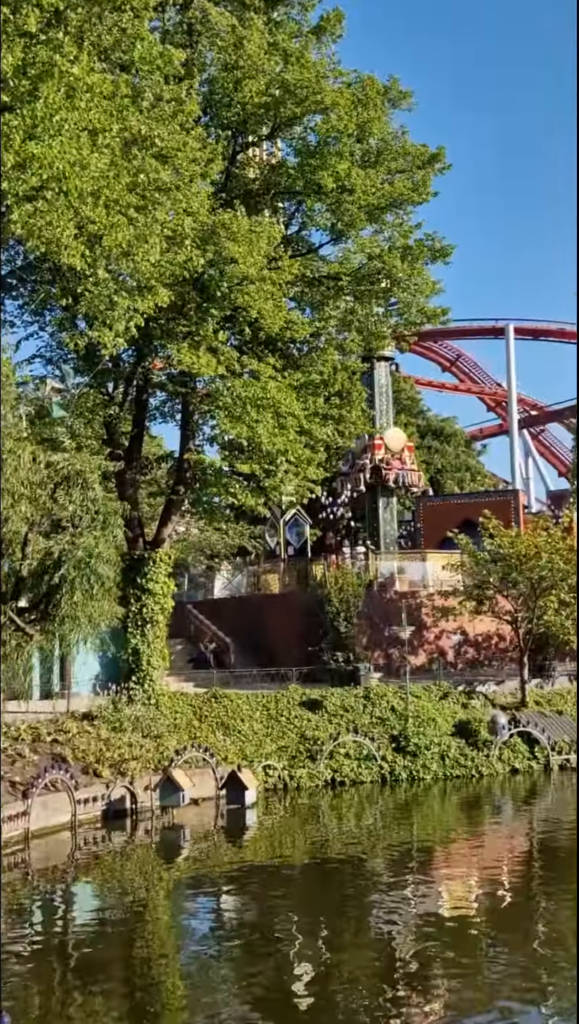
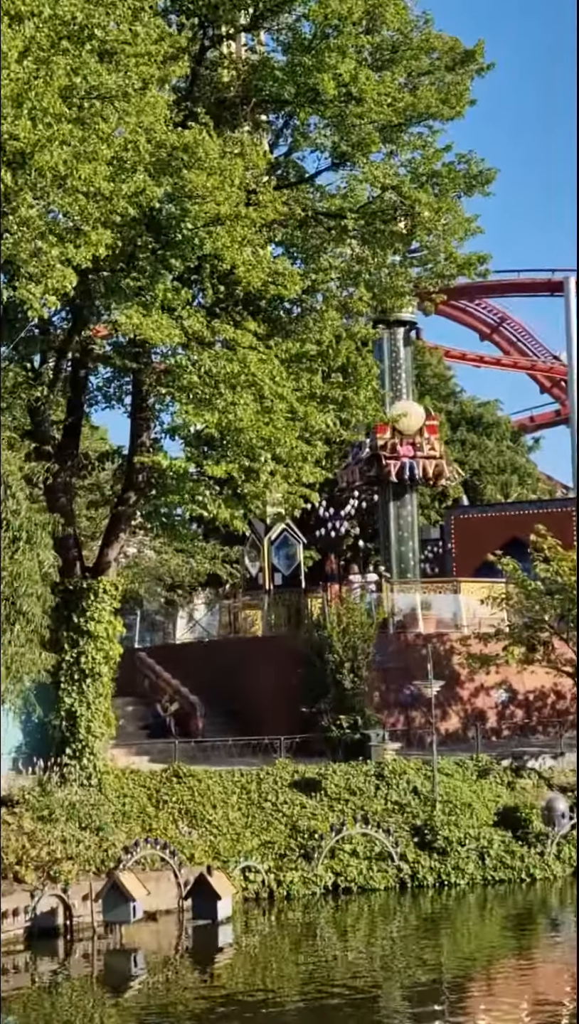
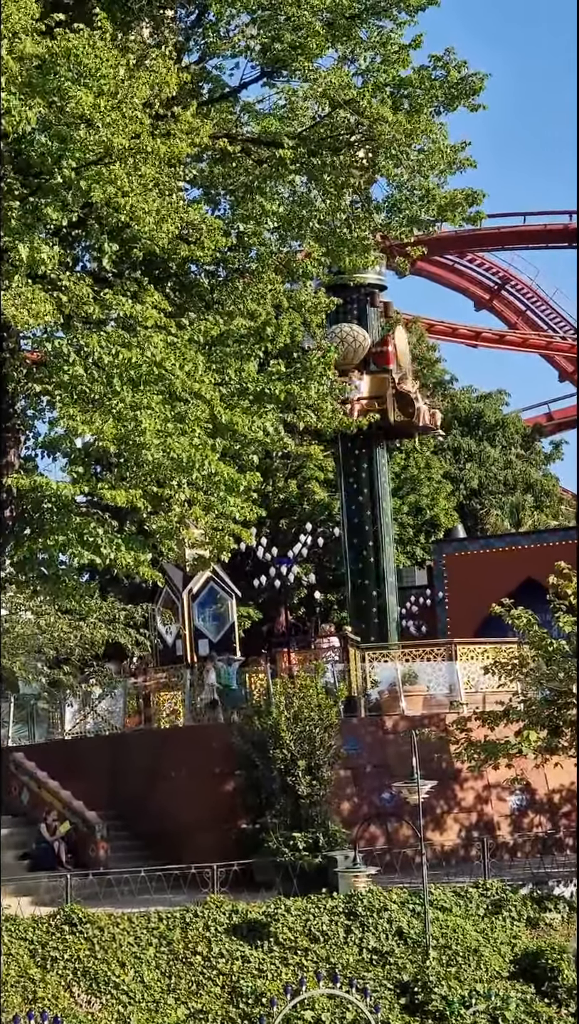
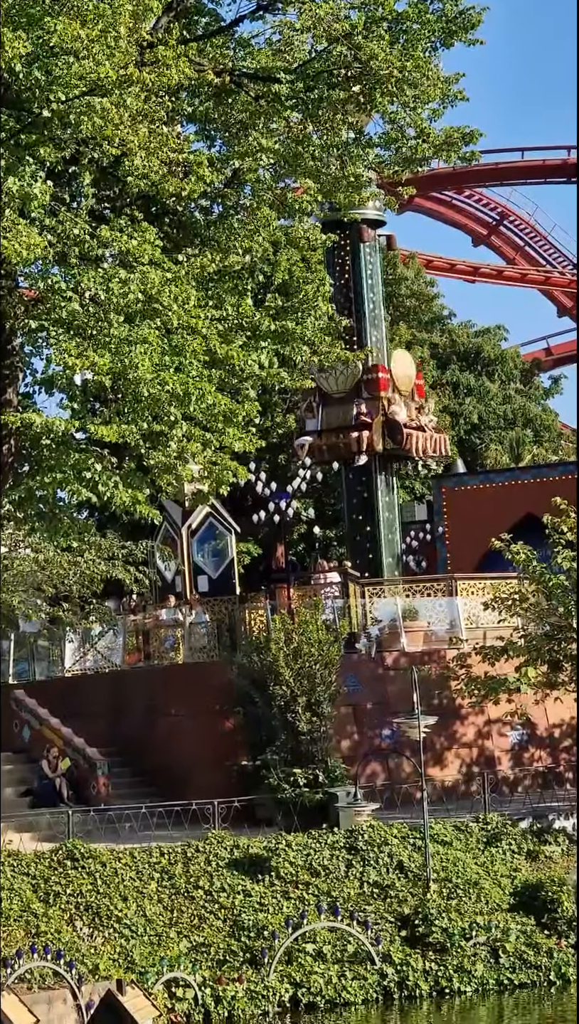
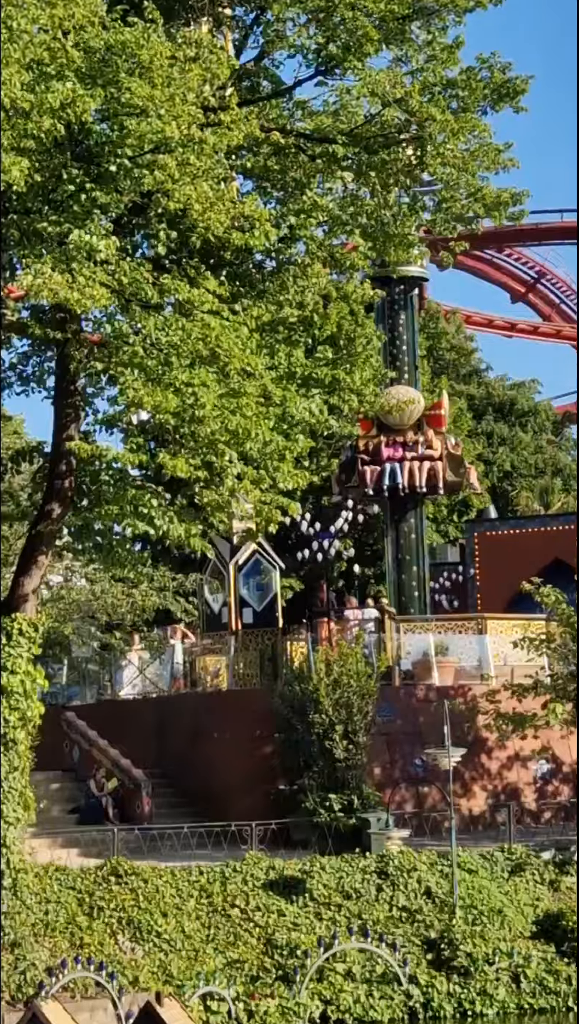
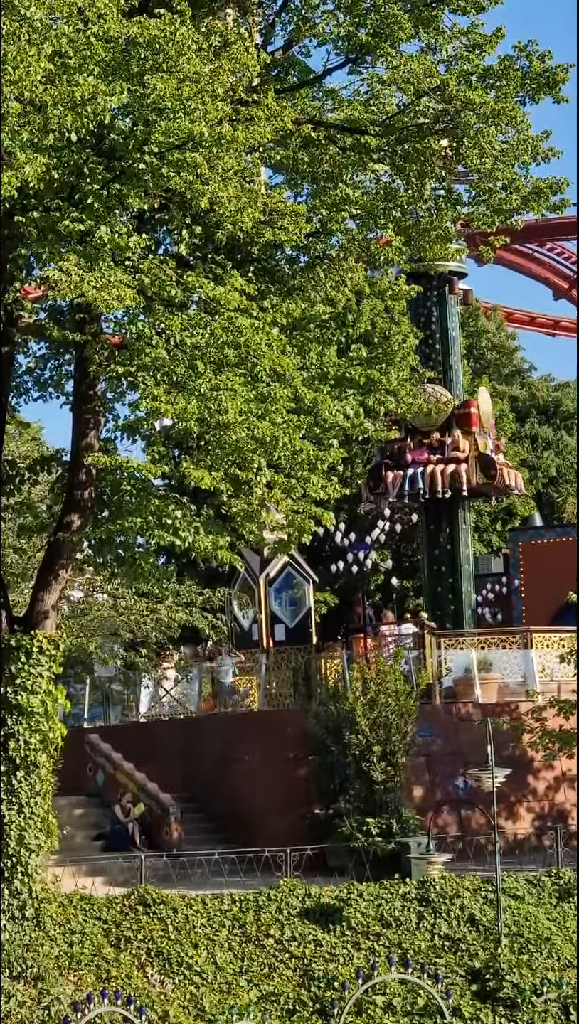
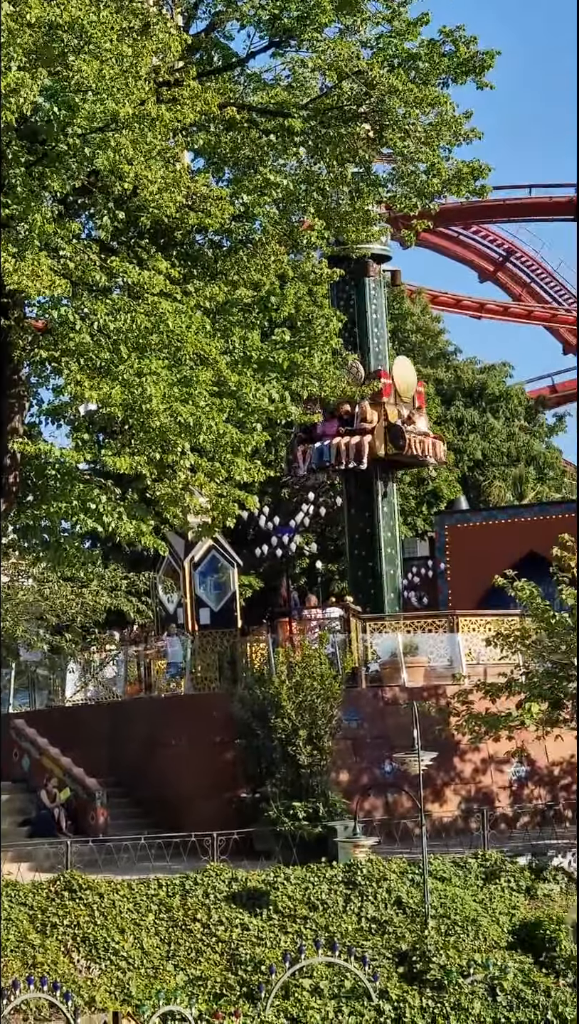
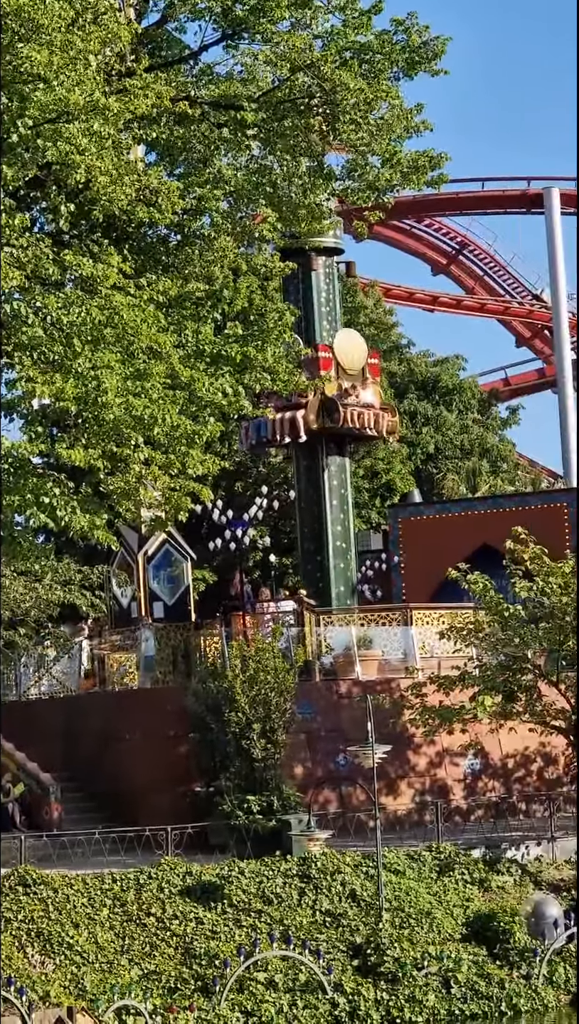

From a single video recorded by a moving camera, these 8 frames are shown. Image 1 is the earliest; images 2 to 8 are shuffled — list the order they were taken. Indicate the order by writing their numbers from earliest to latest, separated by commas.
2, 5, 6, 7, 8, 3, 4
